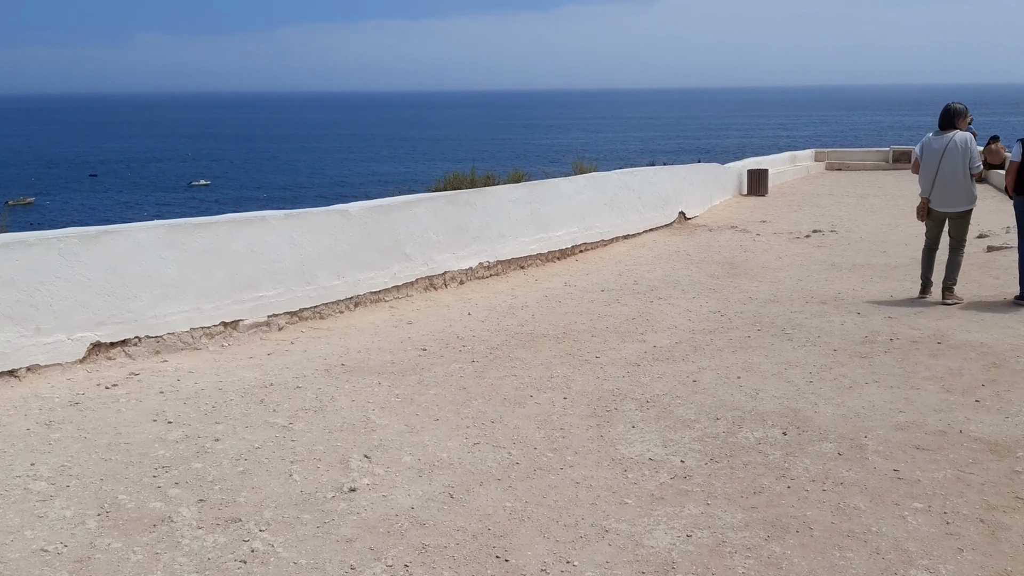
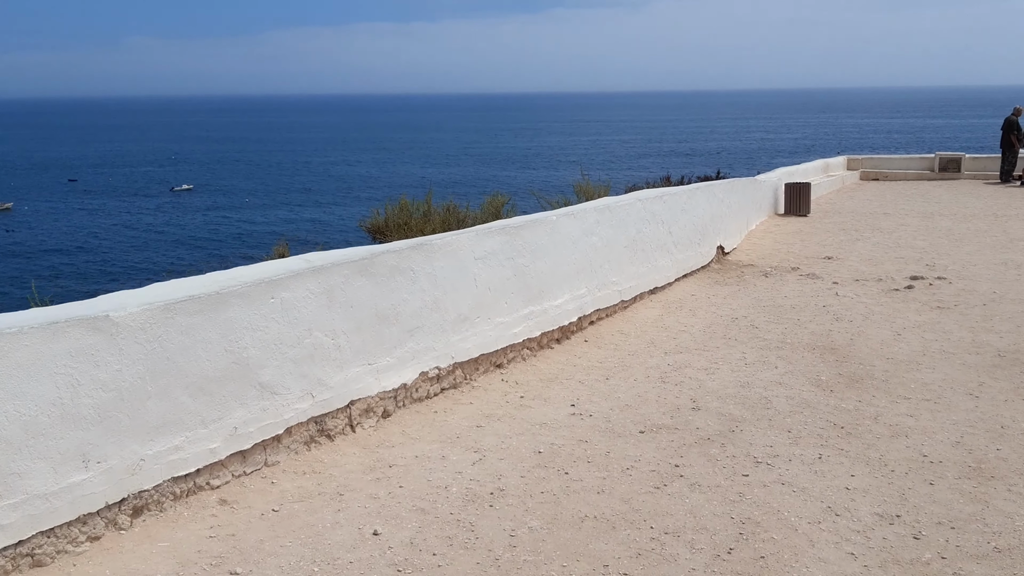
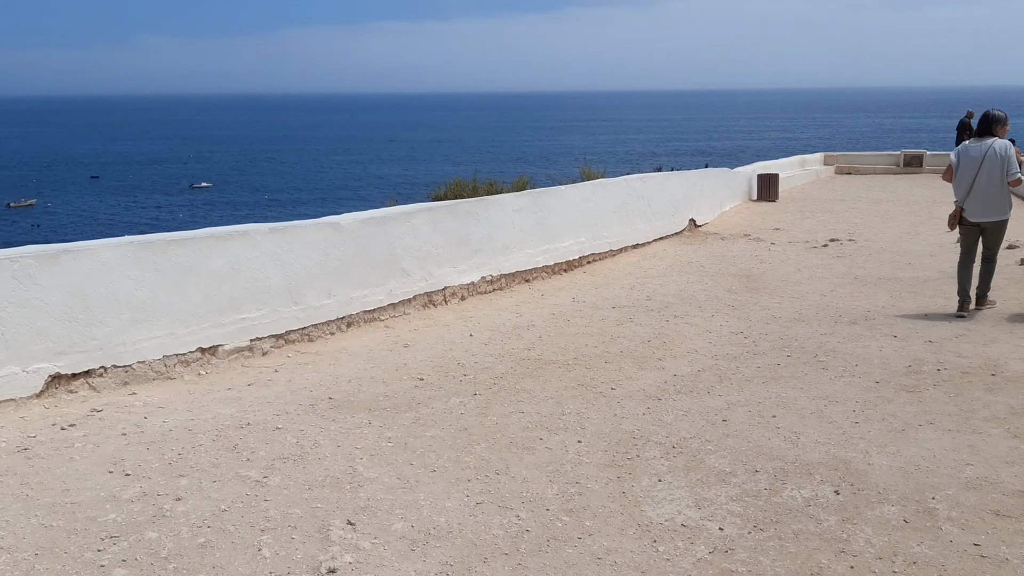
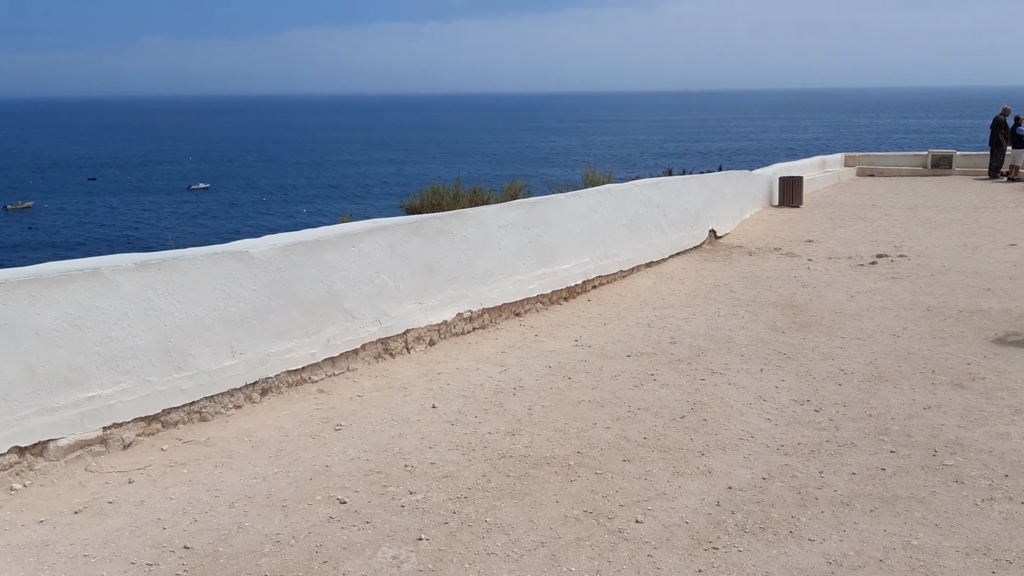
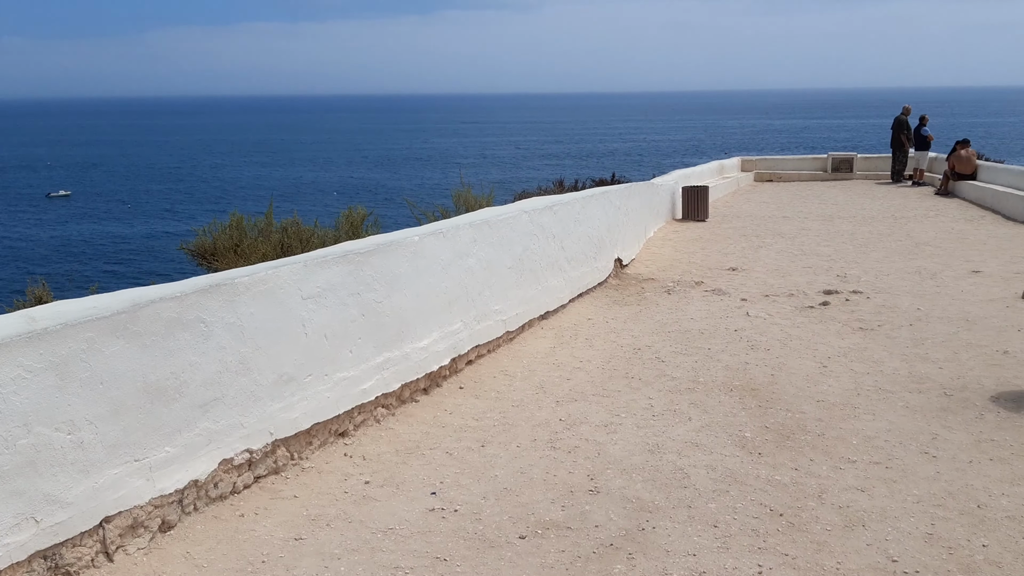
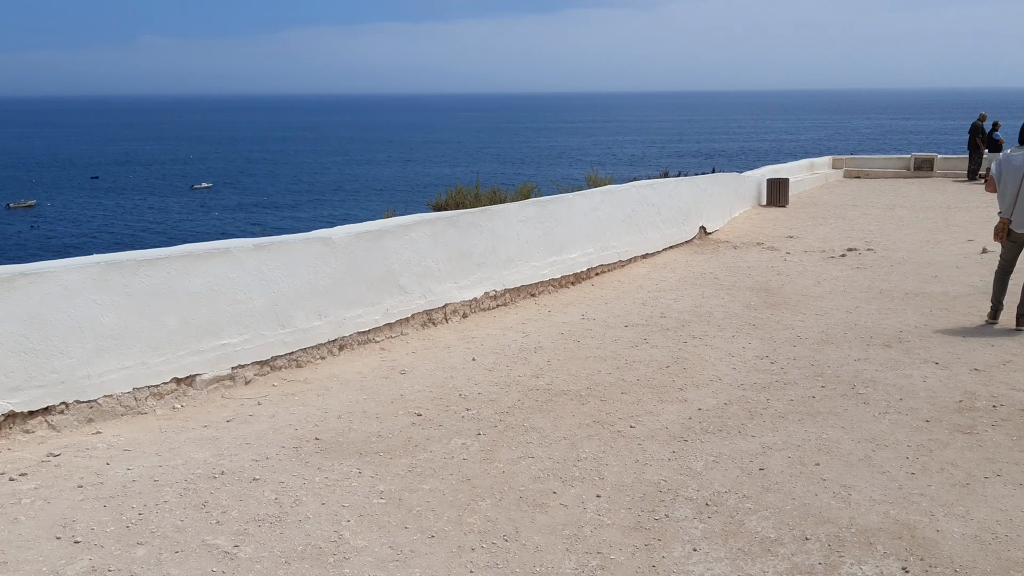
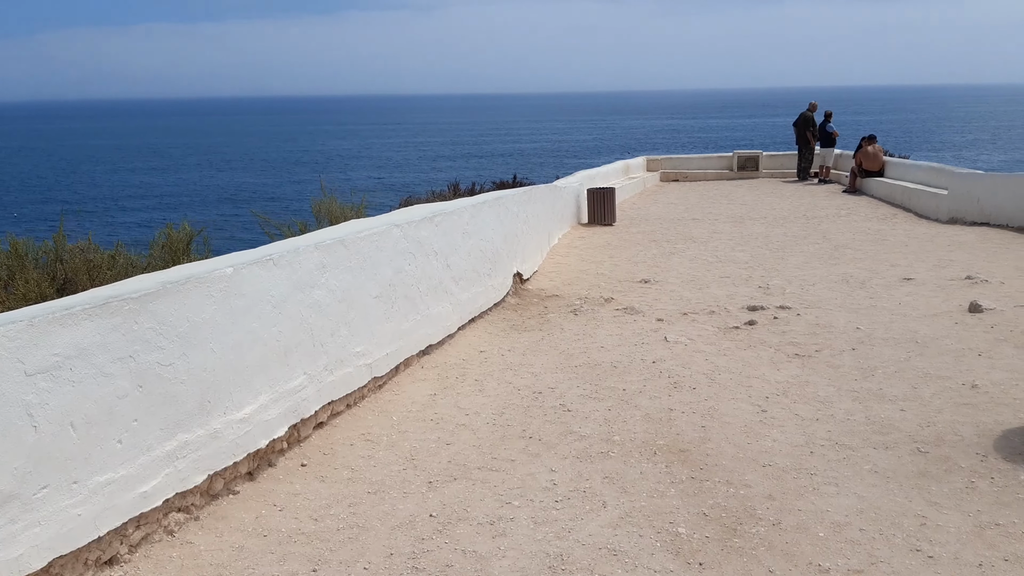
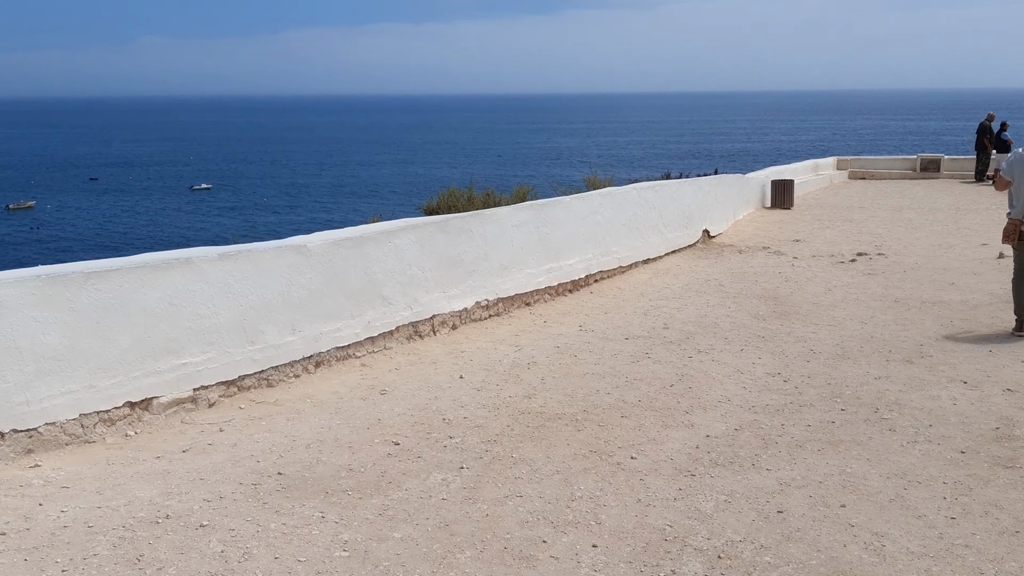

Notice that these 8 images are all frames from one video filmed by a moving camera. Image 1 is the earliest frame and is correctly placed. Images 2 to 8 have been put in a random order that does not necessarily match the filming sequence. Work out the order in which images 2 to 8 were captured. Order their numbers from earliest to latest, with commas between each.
3, 6, 8, 4, 2, 5, 7
